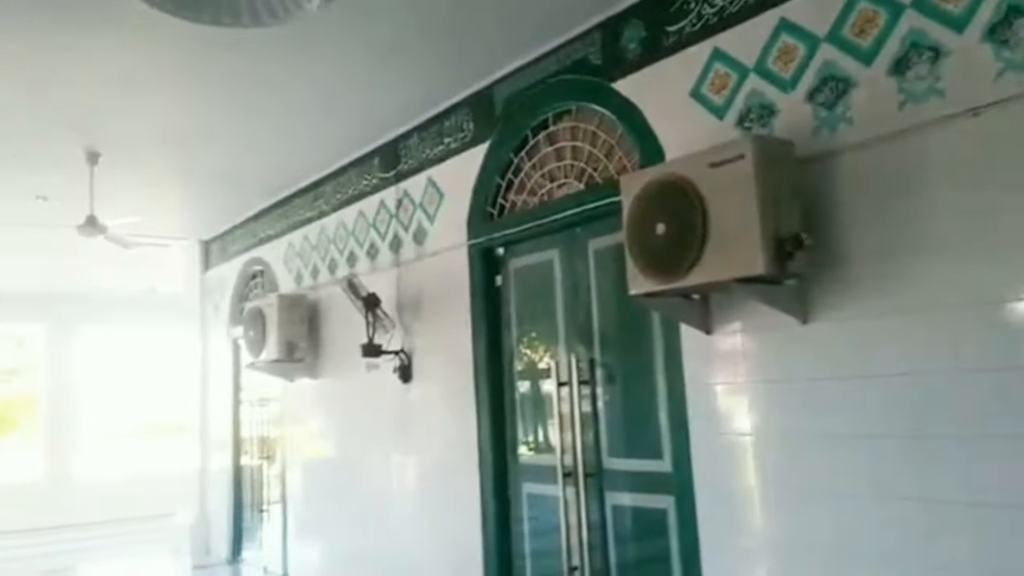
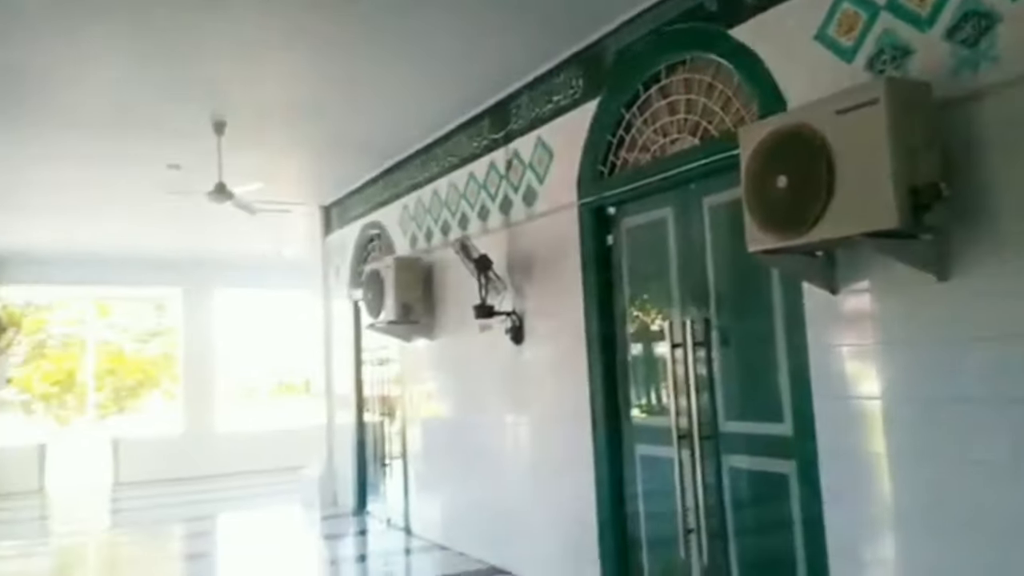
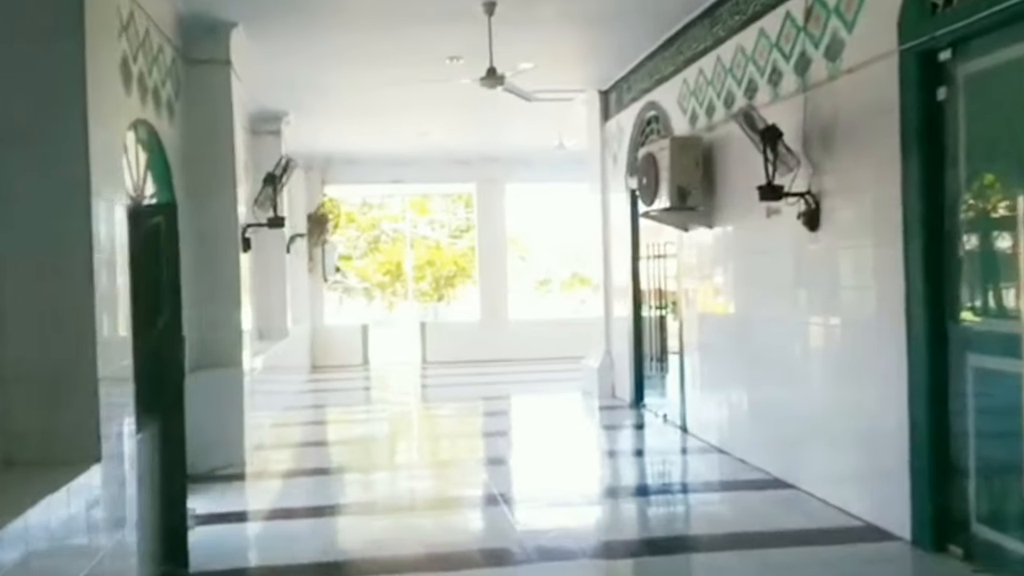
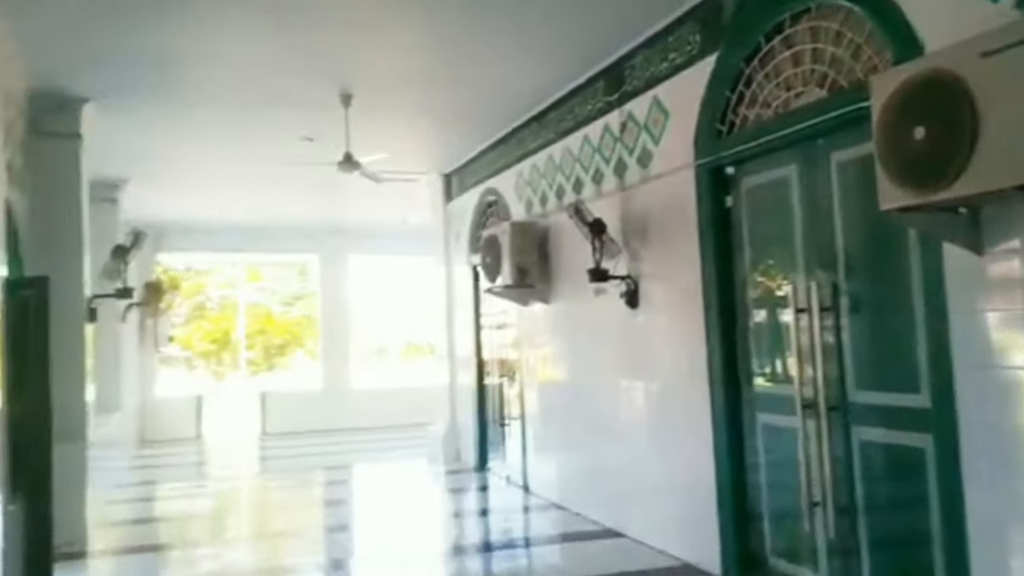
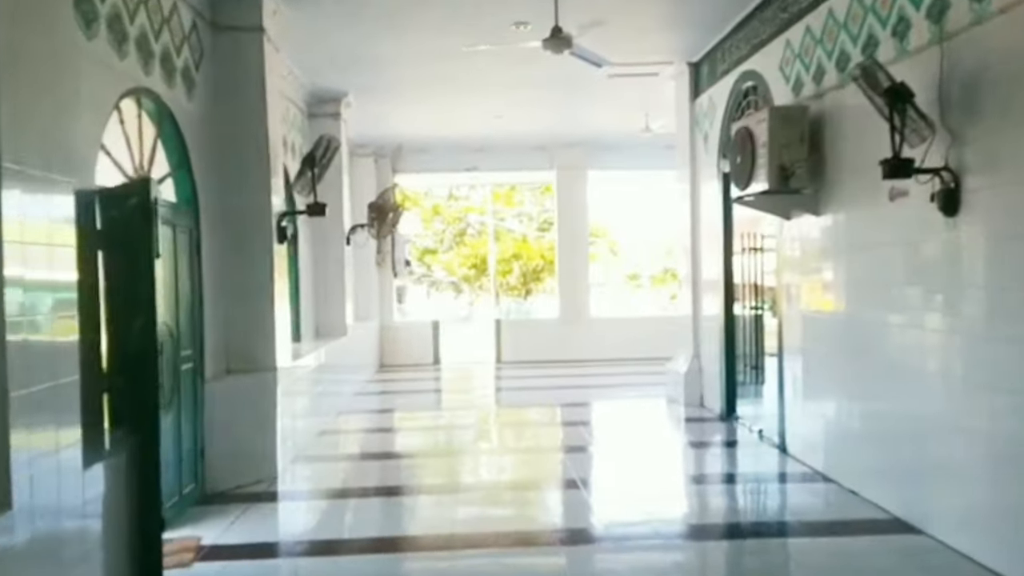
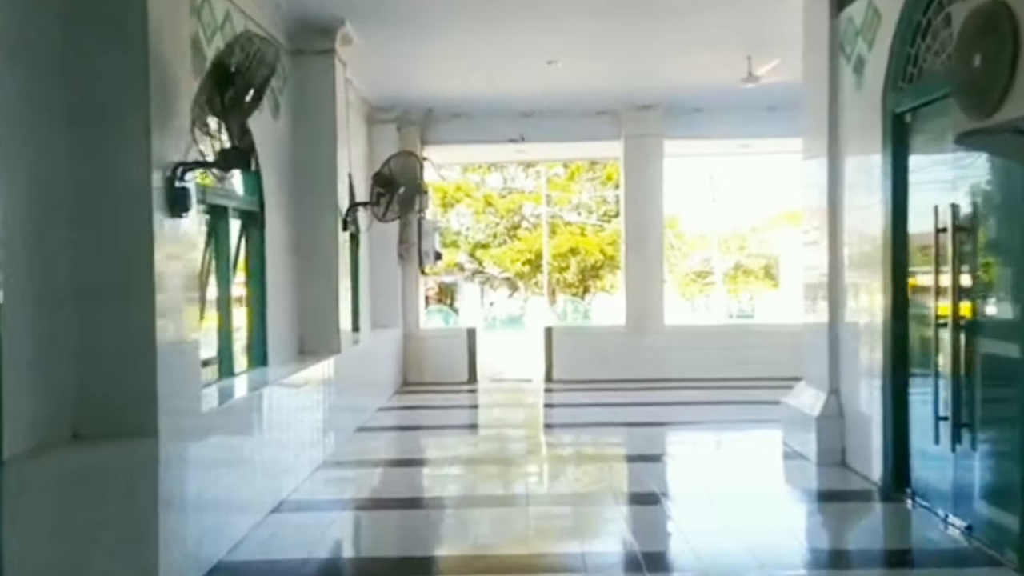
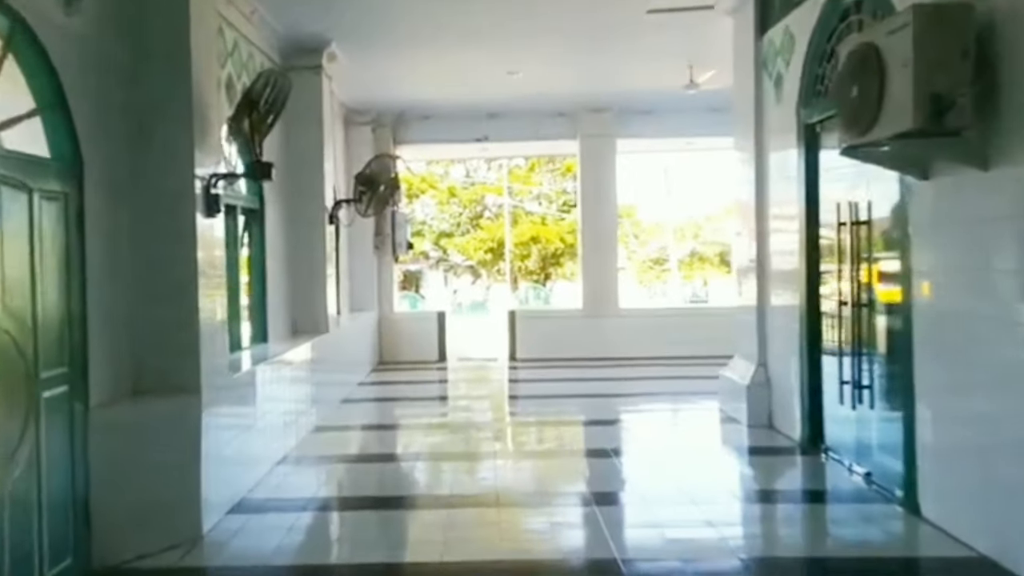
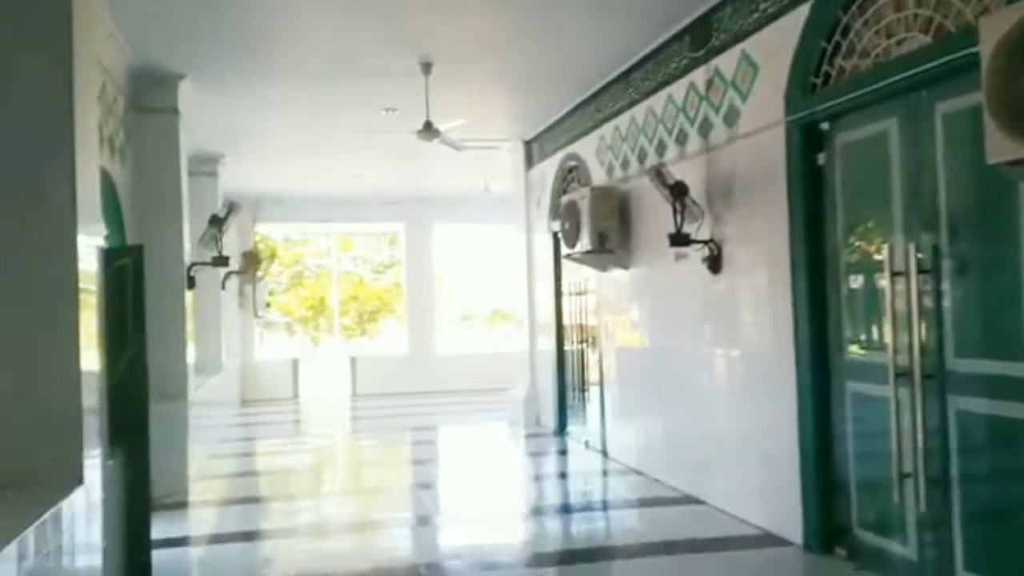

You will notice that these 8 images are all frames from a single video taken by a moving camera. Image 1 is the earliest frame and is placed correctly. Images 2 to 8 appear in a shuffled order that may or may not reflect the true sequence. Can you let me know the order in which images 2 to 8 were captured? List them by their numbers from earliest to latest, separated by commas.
2, 4, 8, 3, 5, 7, 6
